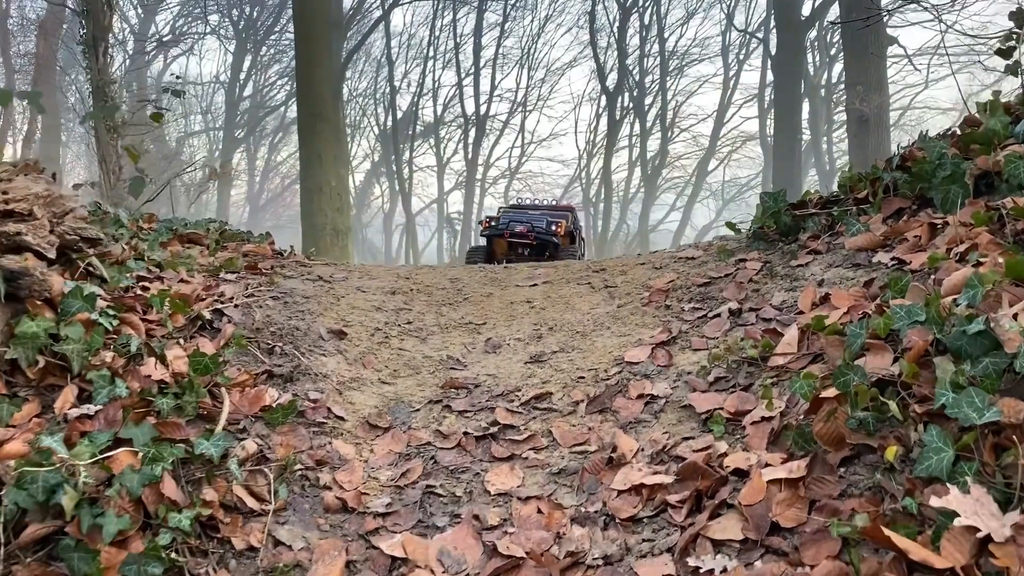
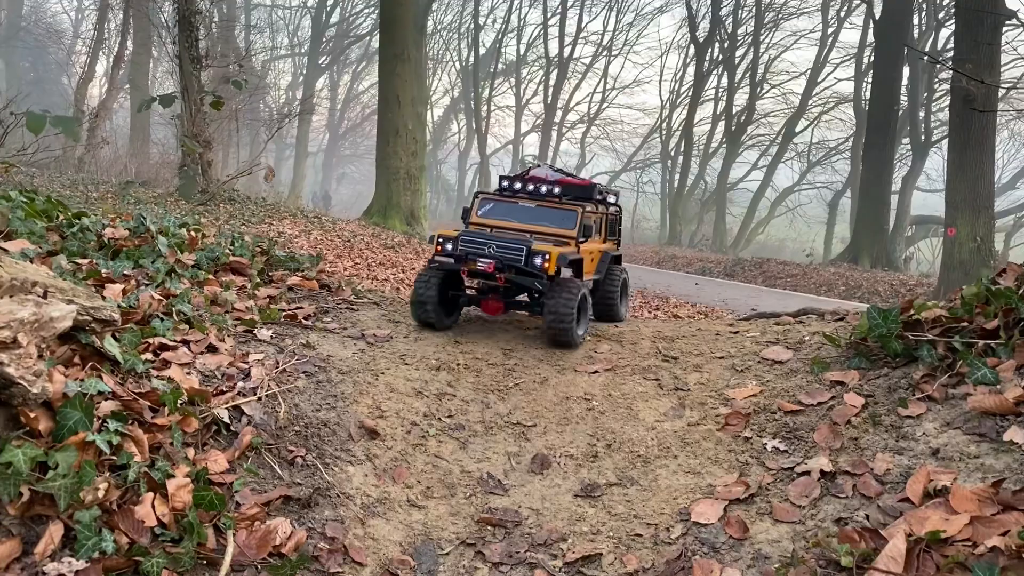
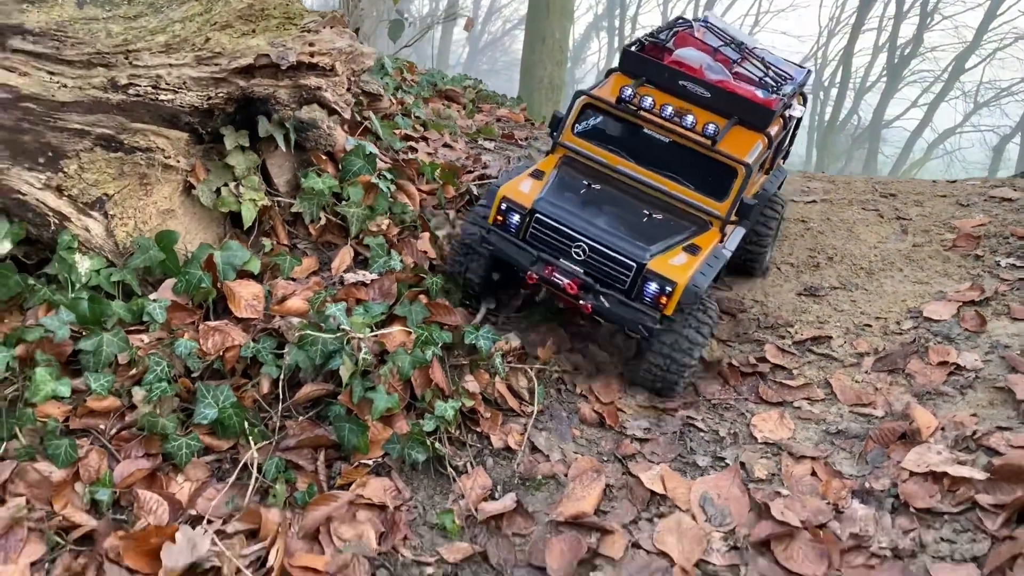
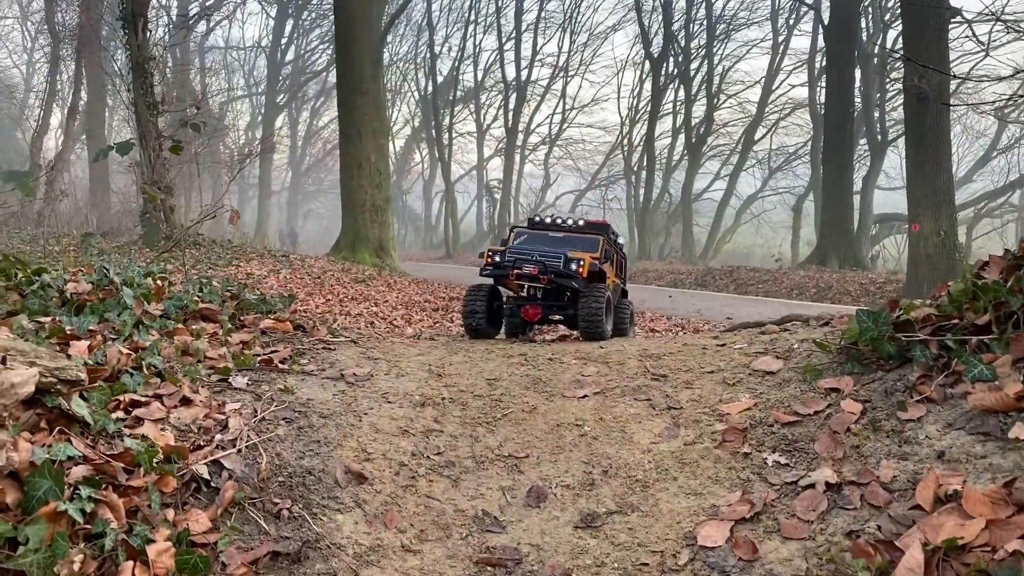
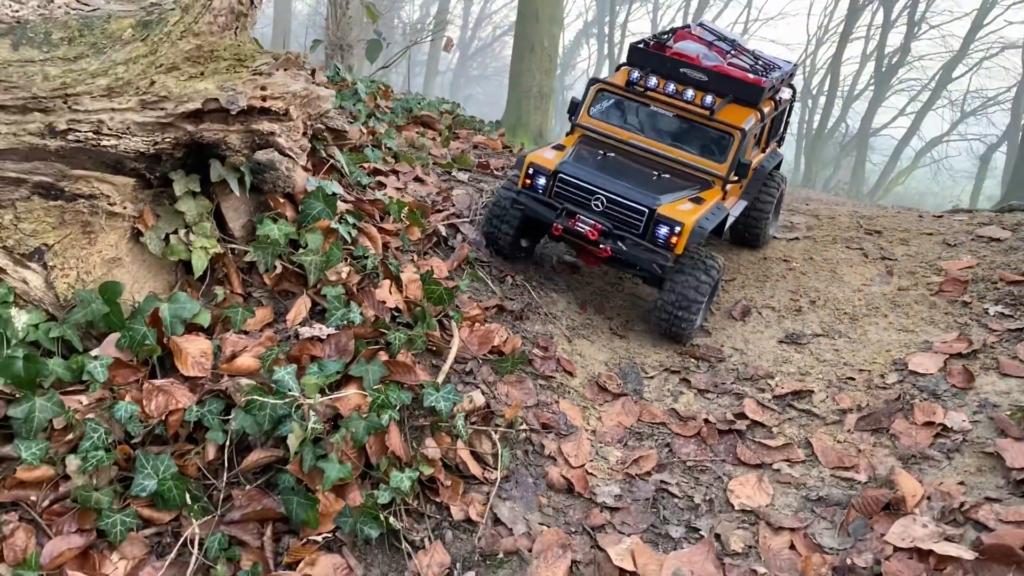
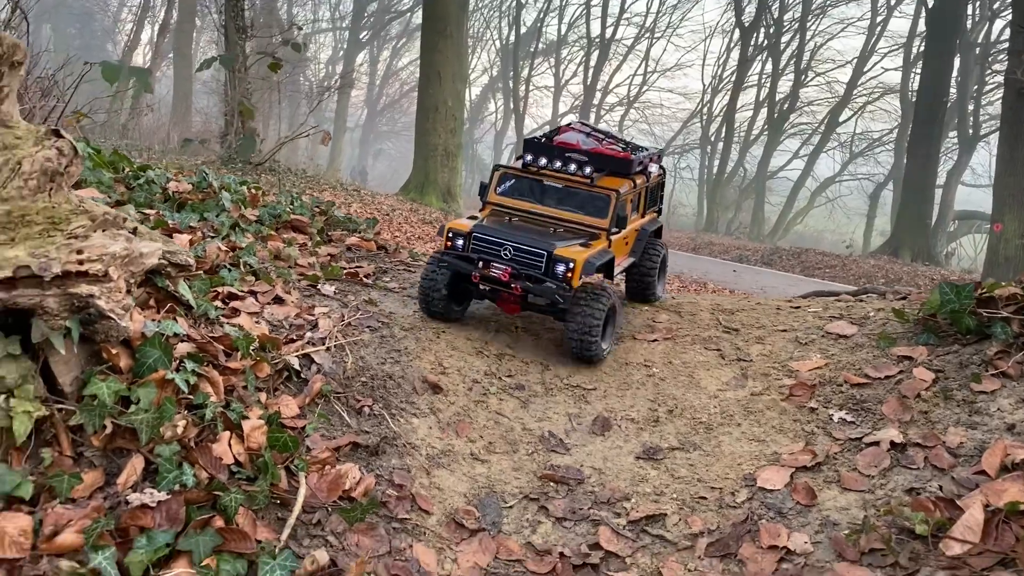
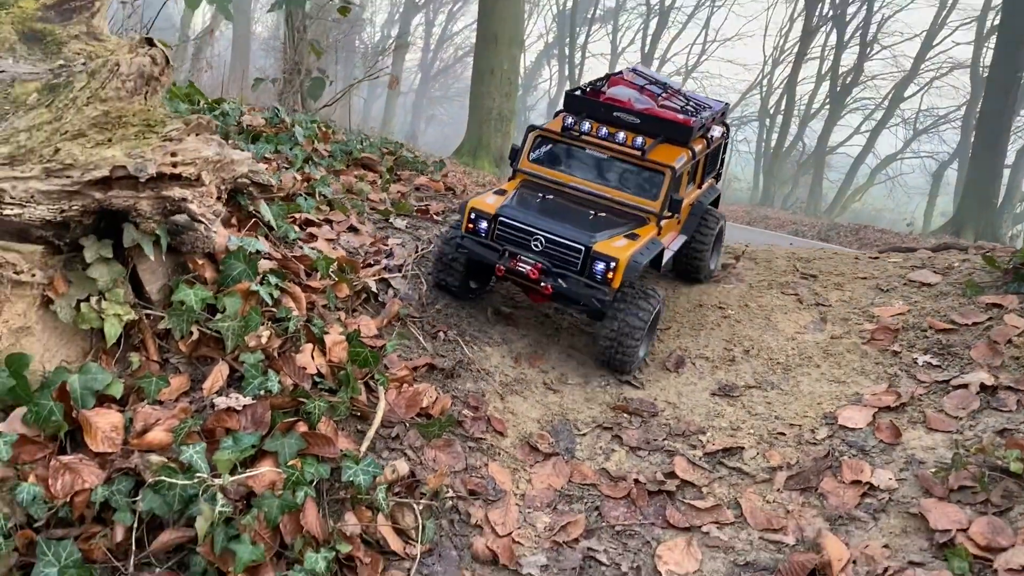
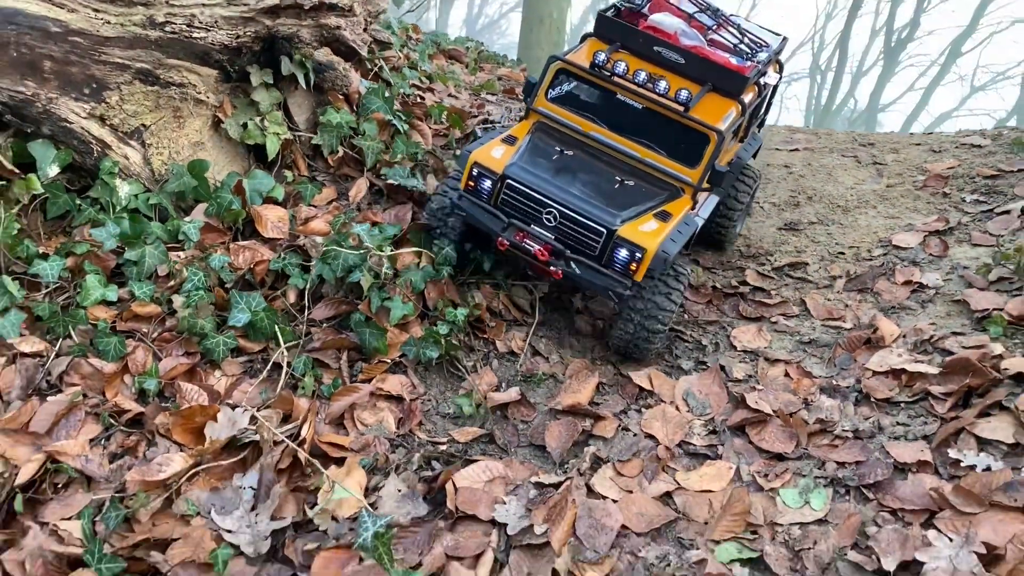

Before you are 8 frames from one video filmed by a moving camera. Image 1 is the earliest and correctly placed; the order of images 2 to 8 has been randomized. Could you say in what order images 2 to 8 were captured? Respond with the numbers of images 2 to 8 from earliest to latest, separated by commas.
4, 2, 6, 7, 5, 3, 8
